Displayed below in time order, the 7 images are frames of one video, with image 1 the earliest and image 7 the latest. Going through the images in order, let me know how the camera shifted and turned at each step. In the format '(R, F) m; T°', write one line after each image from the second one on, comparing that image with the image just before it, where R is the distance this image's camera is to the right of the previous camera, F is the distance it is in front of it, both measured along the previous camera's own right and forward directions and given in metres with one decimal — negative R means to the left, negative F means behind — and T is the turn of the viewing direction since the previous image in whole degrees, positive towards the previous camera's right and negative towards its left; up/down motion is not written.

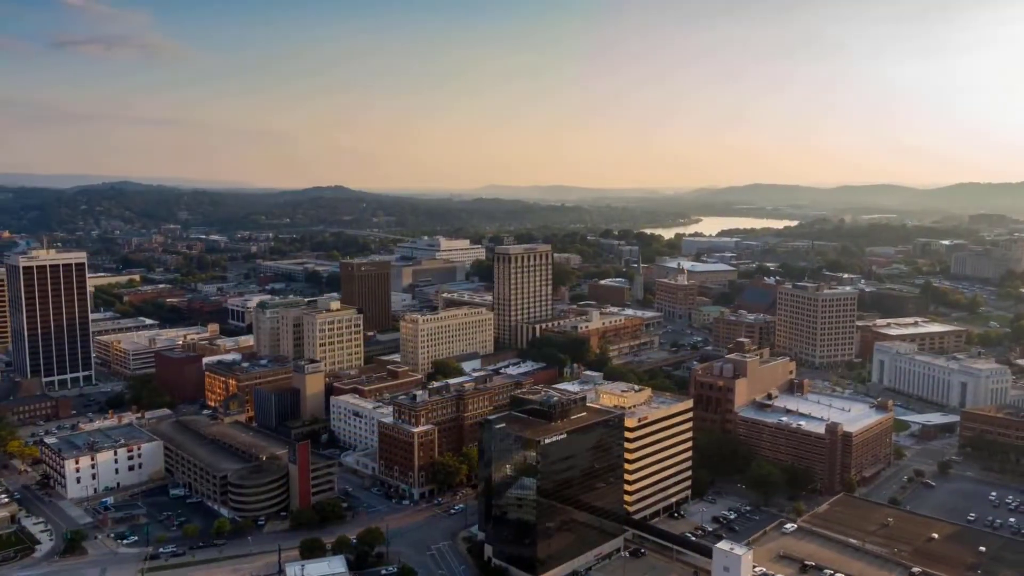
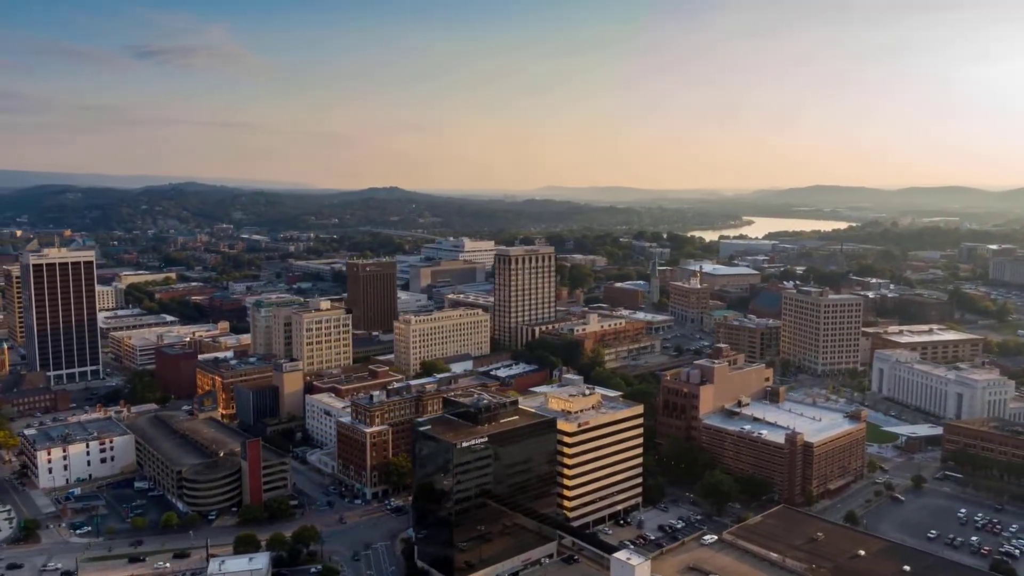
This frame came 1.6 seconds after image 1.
(+5.2, +0.3) m; -4°
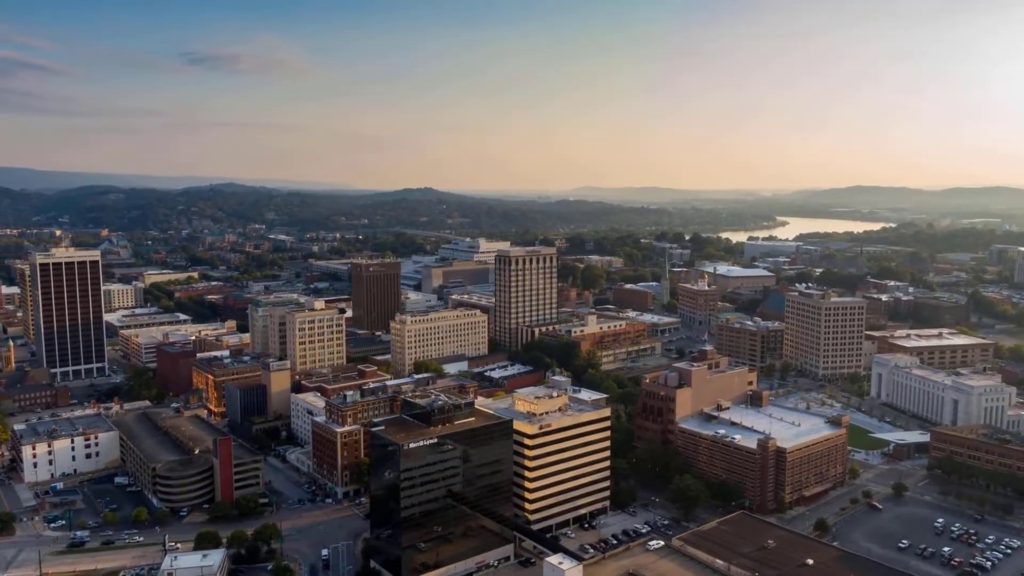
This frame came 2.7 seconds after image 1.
(+3.3, +0.2) m; -3°
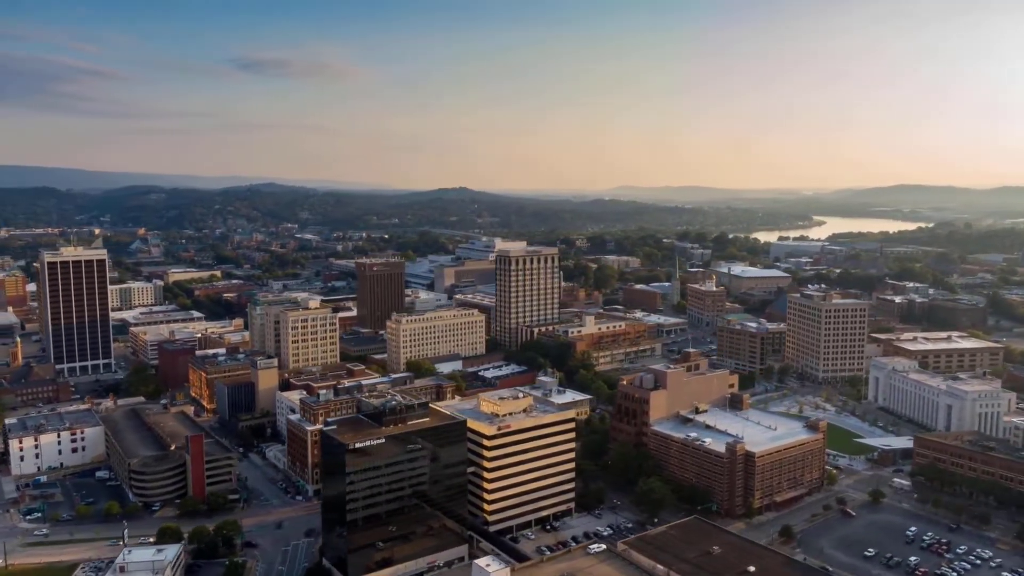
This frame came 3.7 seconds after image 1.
(+3.5, +0.2) m; -3°
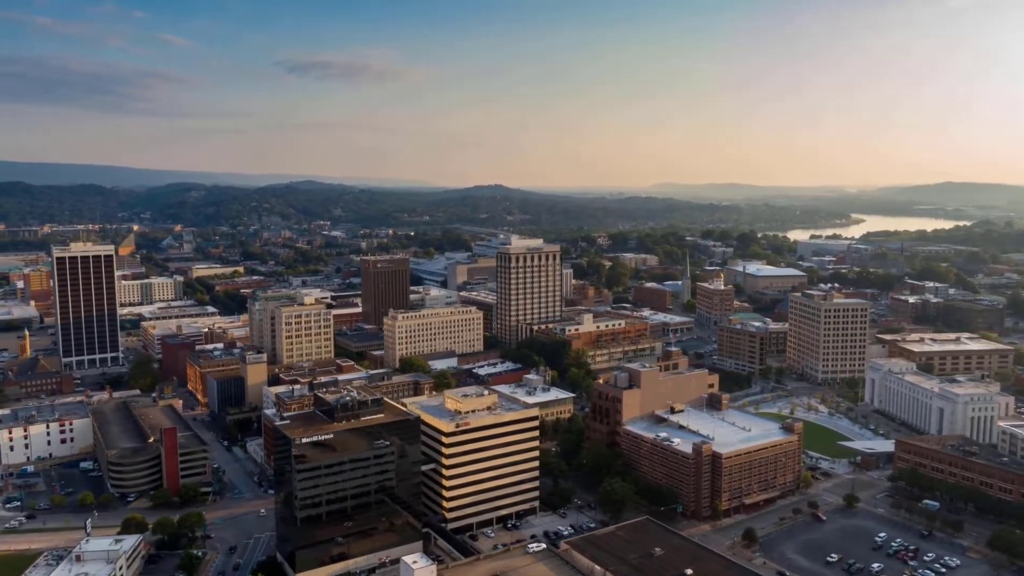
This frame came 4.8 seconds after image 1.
(+3.5, +0.2) m; -3°
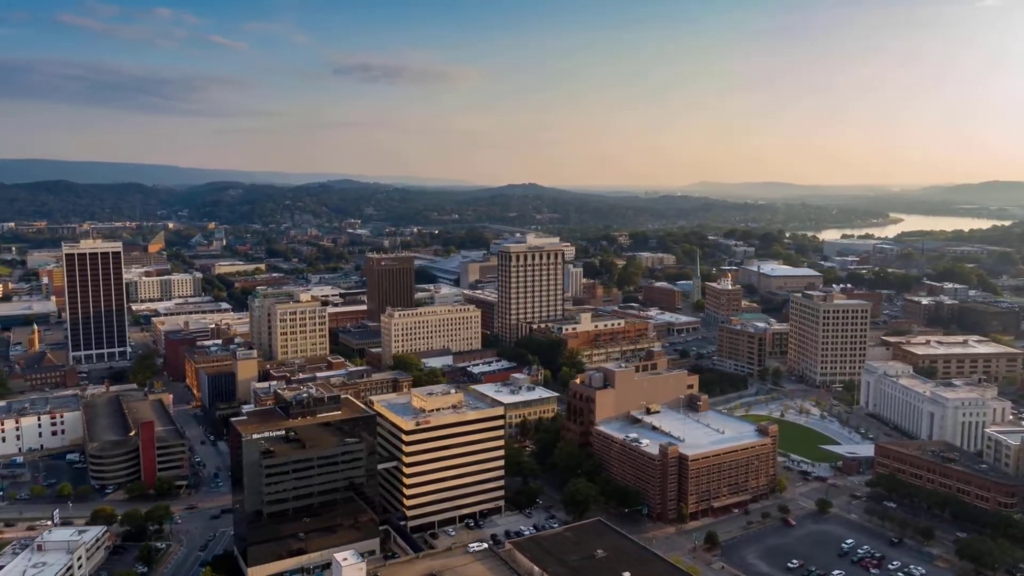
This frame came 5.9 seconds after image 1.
(+3.3, +0.2) m; -3°
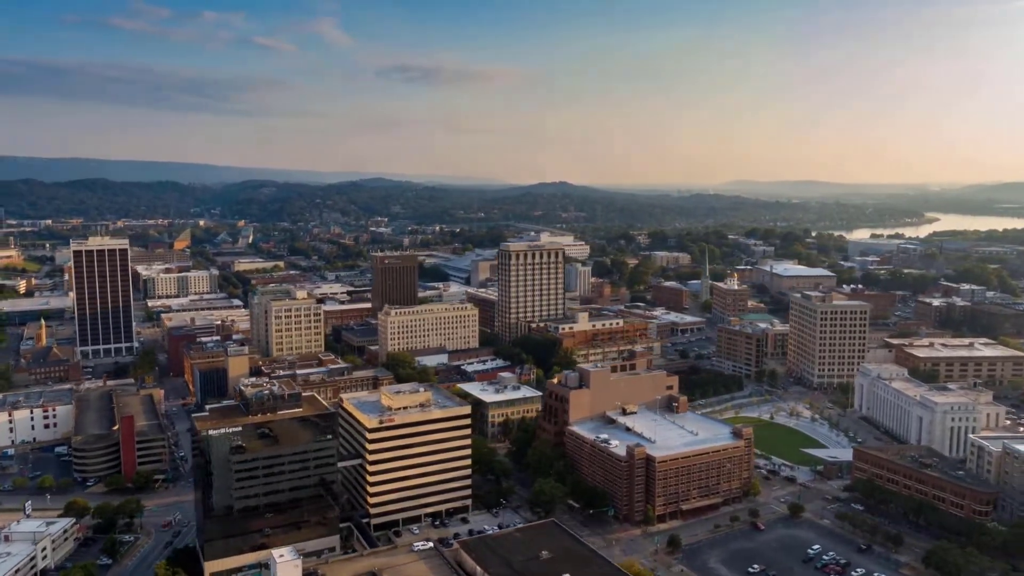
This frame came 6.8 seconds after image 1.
(+3.0, +0.2) m; -2°
